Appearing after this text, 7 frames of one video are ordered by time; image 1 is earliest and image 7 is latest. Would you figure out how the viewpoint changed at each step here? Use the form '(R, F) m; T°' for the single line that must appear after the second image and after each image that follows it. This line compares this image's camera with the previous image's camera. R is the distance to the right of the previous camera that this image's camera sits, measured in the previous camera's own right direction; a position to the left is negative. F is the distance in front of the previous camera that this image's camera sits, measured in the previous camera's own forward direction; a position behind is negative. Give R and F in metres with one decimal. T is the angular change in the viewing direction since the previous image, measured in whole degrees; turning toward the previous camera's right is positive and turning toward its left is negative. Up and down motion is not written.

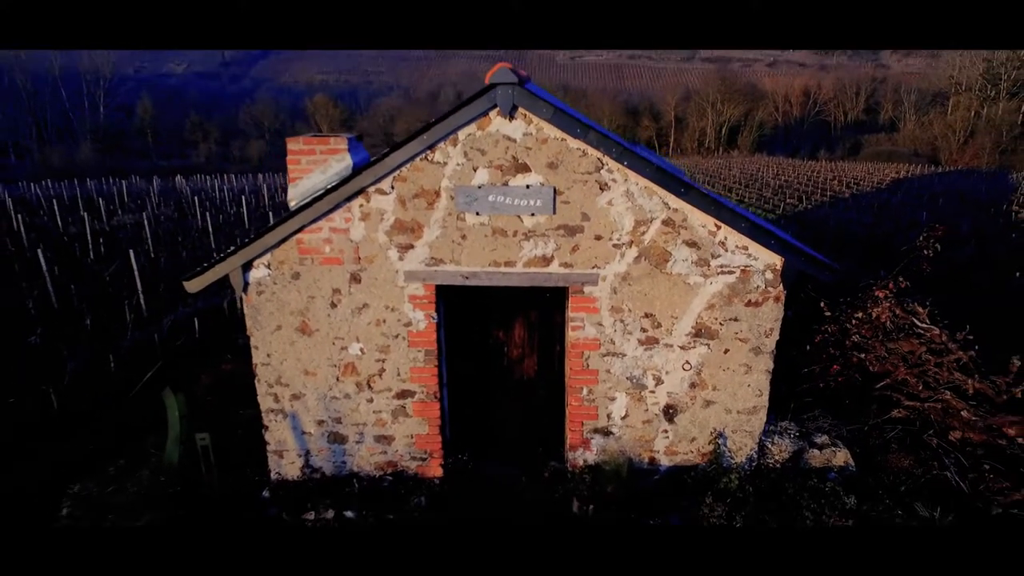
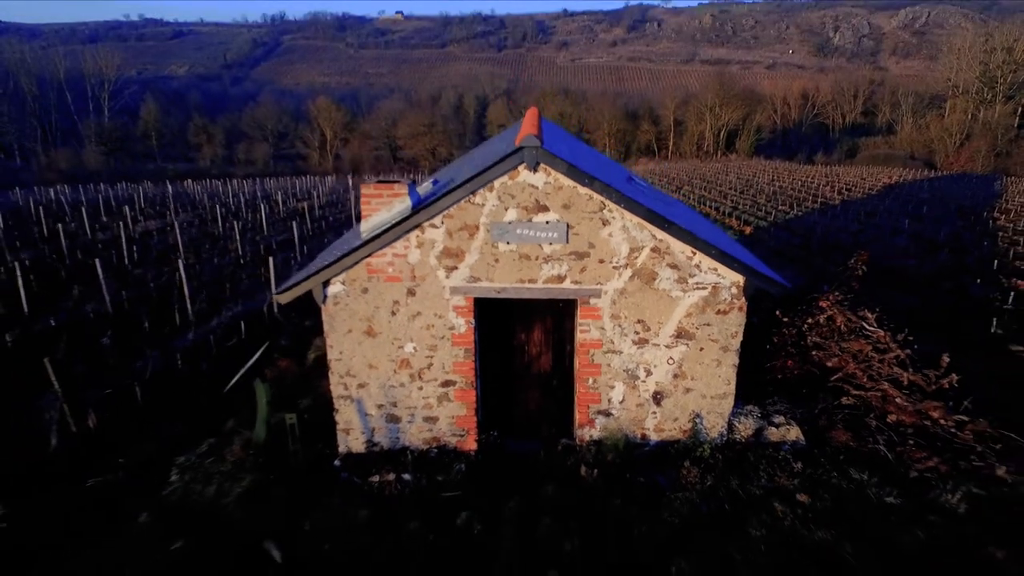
(-0.3, -1.4) m; 0°
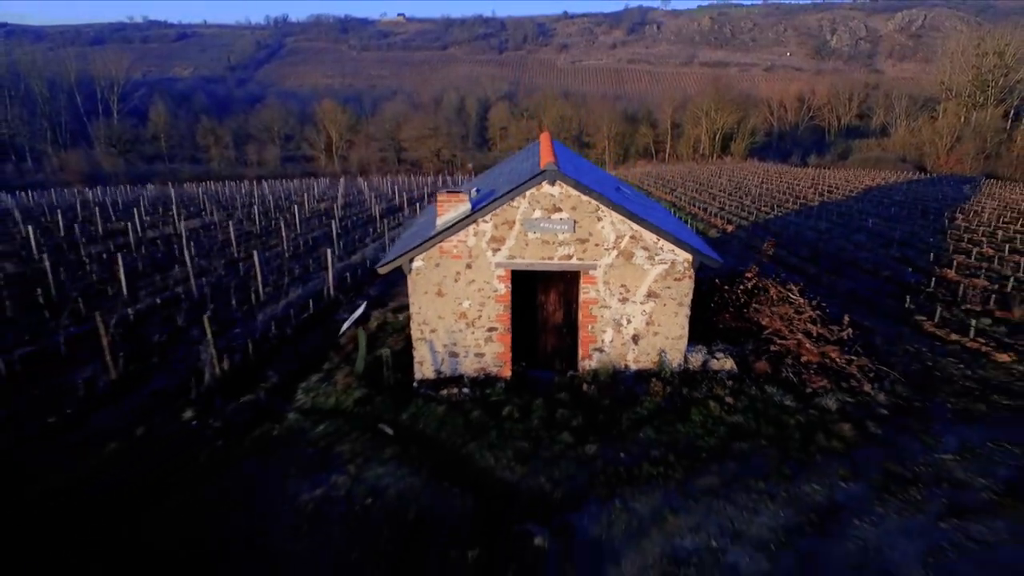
(-0.5, -3.0) m; 0°
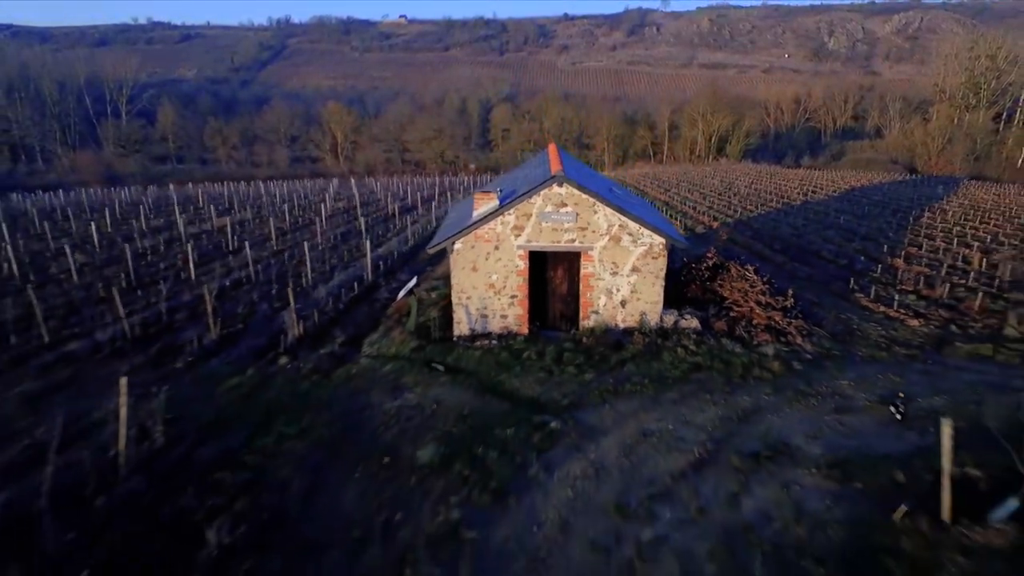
(-0.4, -2.9) m; 0°
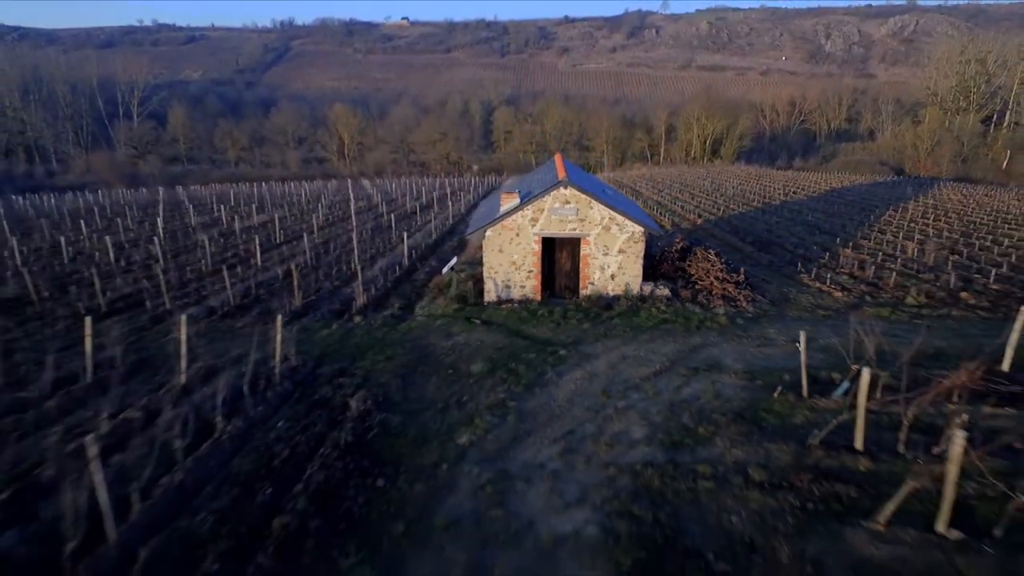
(-0.6, -4.0) m; 0°
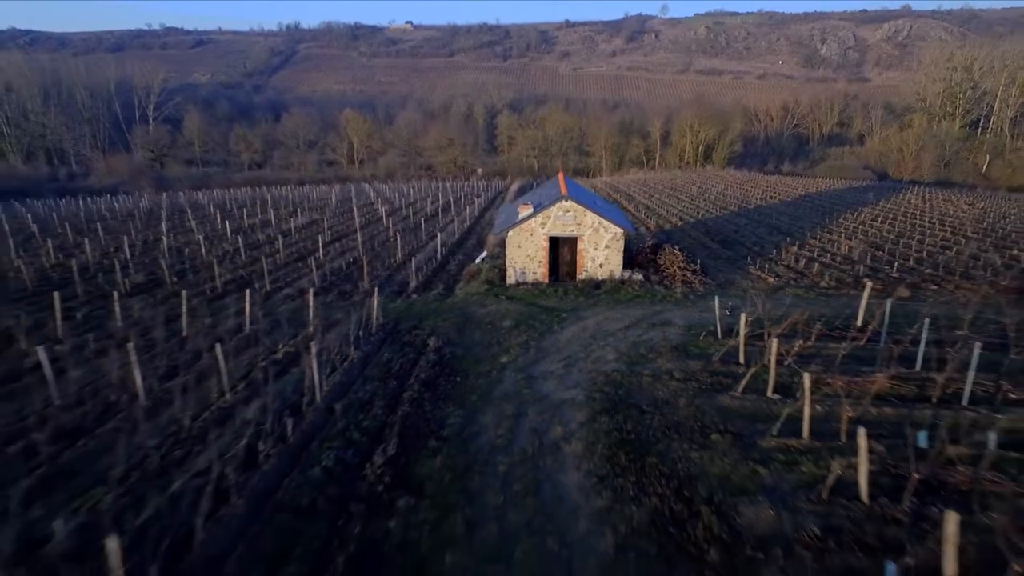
(-0.7, -5.9) m; 0°
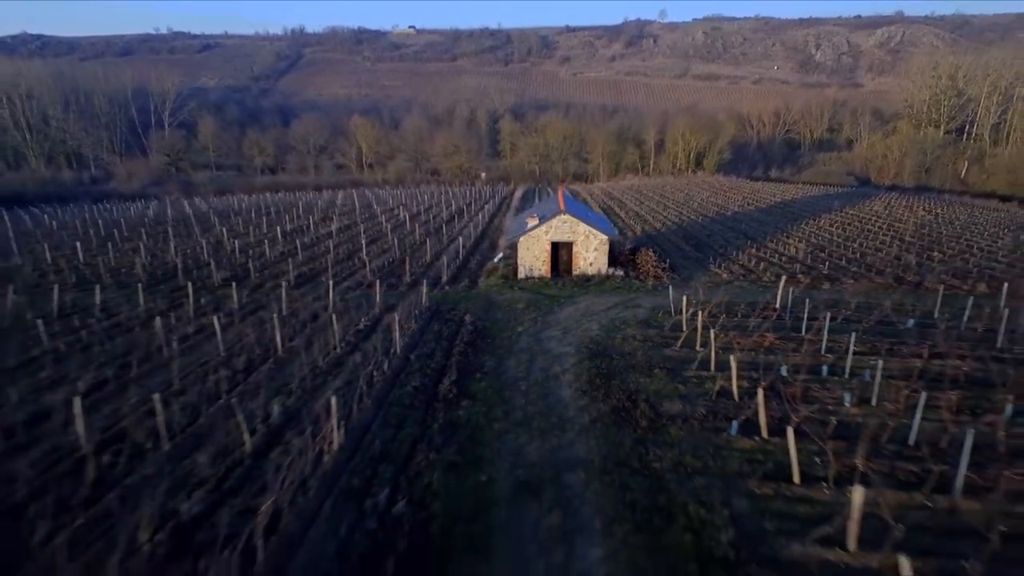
(-0.6, -6.5) m; 0°
